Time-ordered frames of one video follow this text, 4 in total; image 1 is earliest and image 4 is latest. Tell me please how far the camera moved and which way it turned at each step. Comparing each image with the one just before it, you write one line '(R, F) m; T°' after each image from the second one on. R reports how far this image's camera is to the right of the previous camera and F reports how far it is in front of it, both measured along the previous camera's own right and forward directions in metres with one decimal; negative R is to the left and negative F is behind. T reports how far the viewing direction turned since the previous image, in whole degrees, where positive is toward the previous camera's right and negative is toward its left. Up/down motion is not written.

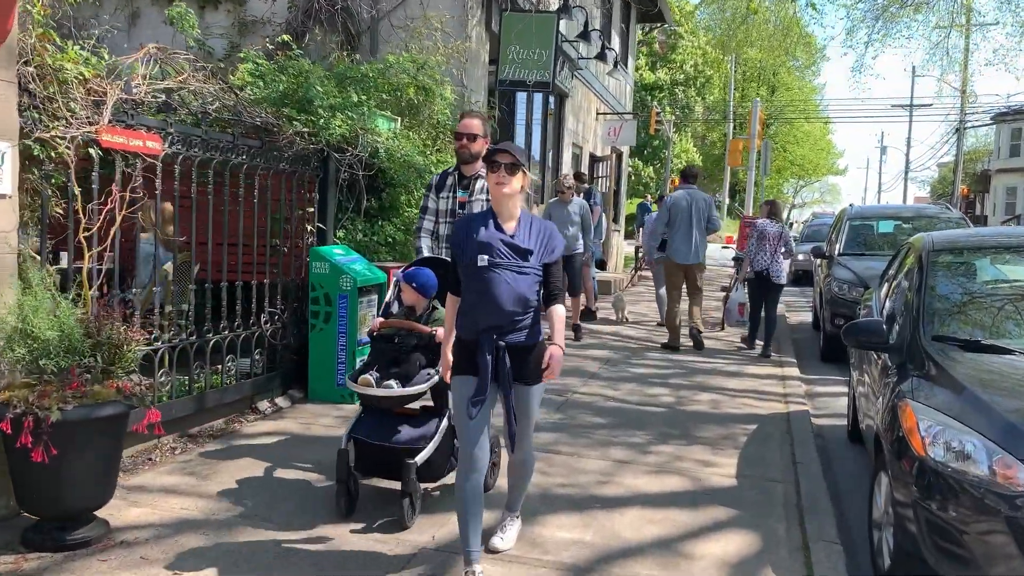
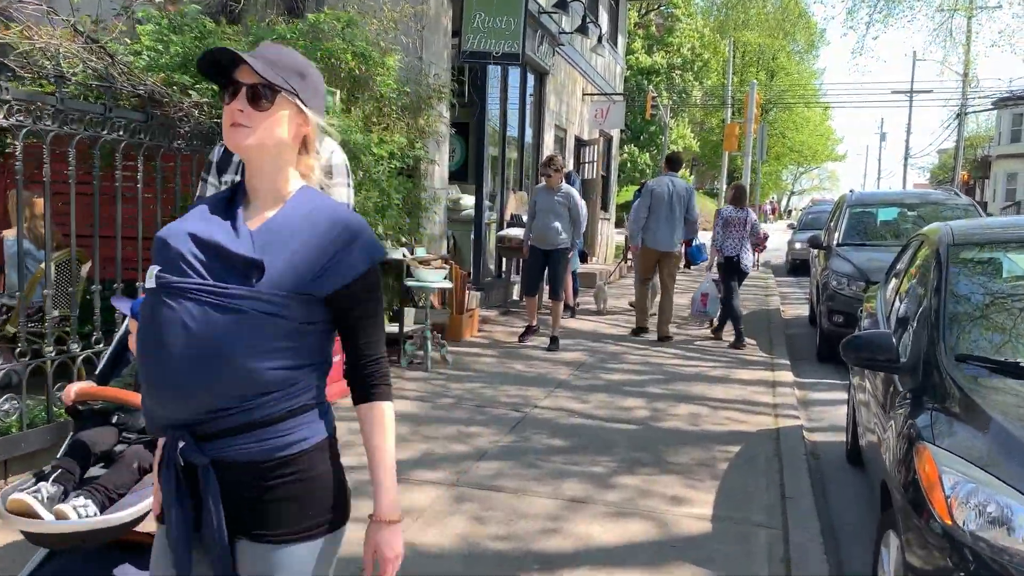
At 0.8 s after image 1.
(+0.4, +0.8) m; 0°
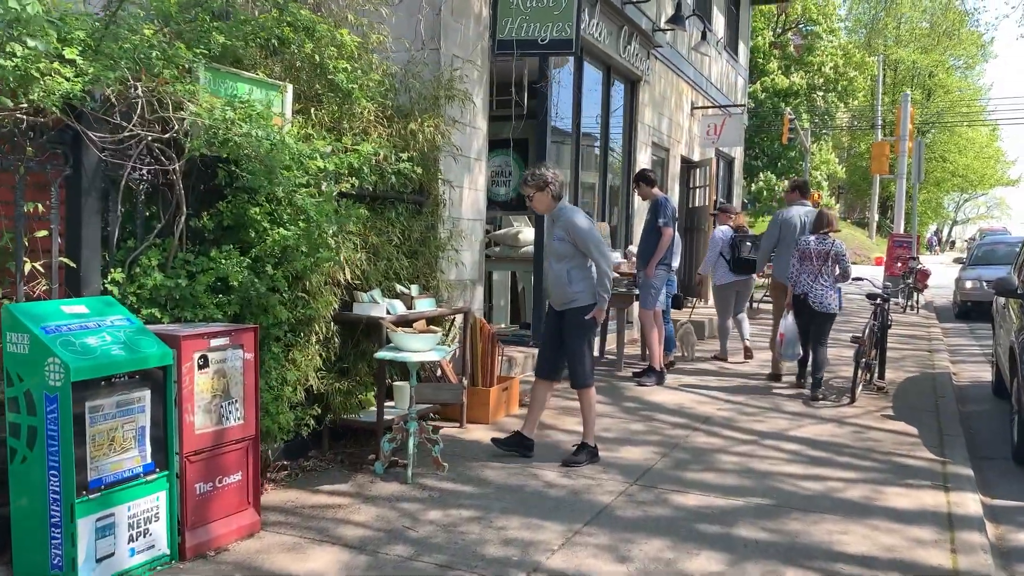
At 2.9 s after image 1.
(+0.8, +2.2) m; -12°
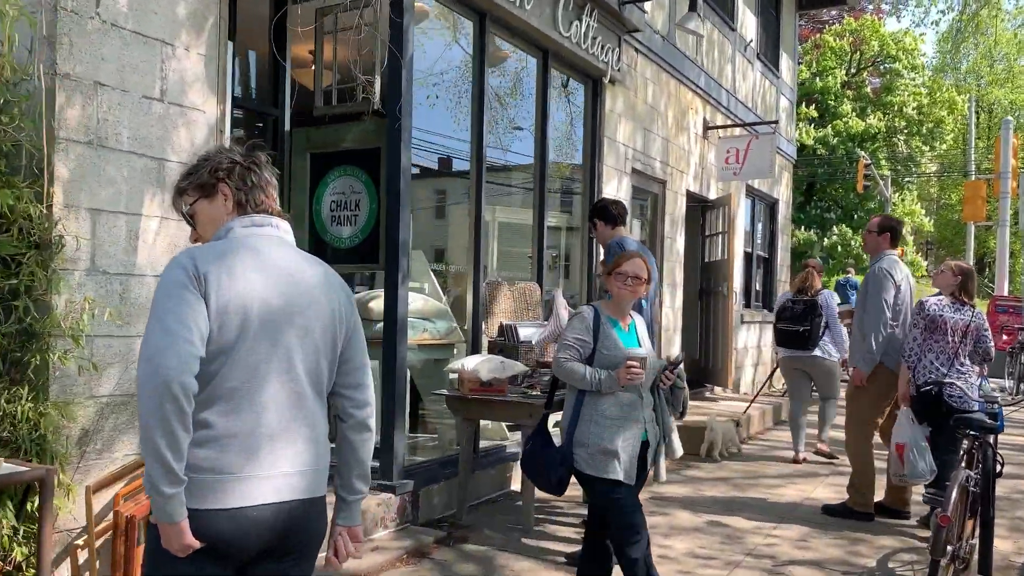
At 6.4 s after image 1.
(+1.9, +3.2) m; -6°
